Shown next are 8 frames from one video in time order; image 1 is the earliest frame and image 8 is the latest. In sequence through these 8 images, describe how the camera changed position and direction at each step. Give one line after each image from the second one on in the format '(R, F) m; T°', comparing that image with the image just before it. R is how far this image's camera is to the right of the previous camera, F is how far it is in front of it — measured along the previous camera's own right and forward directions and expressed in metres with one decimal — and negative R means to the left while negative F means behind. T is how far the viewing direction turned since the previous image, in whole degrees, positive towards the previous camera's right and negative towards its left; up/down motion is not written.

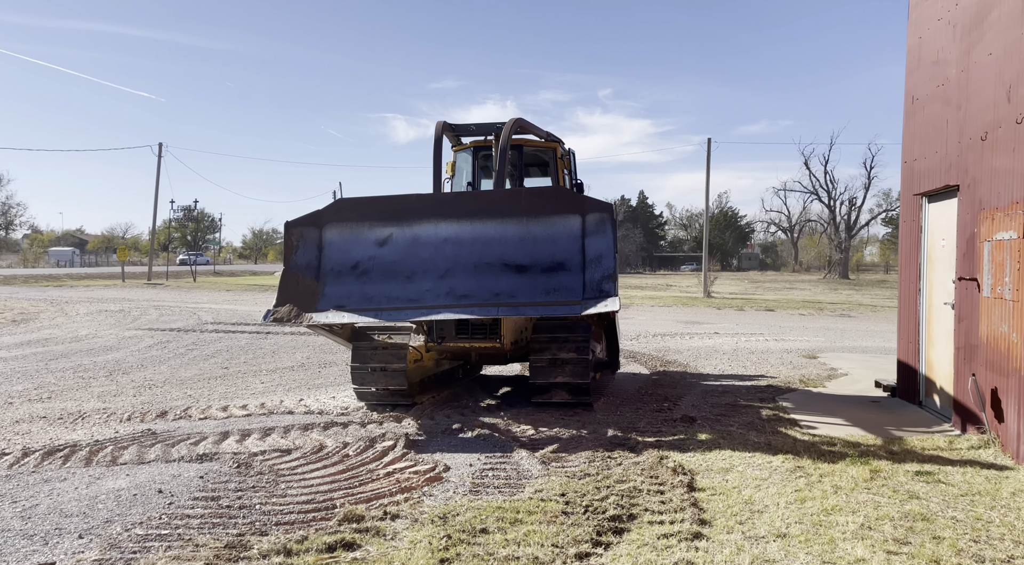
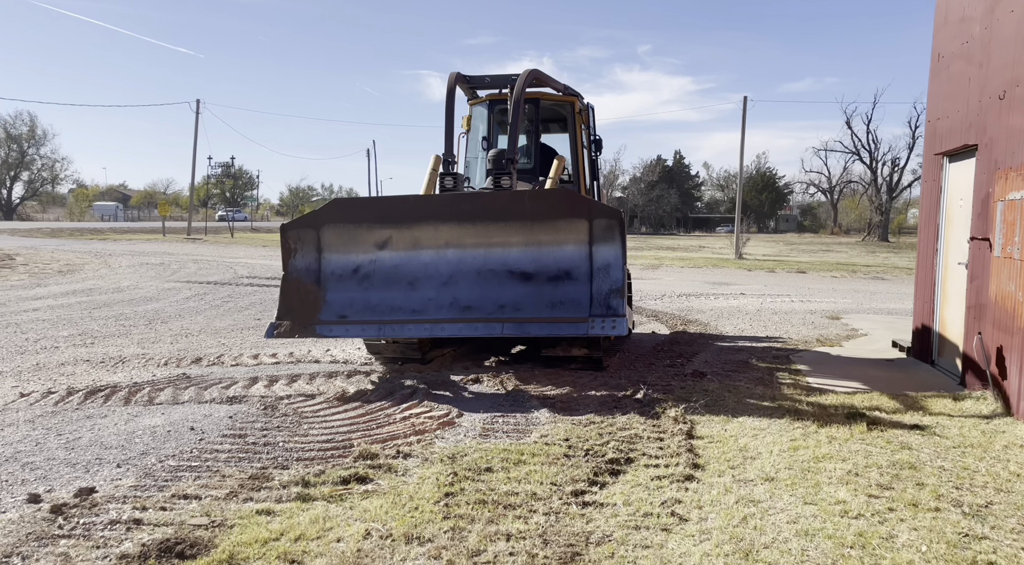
(+0.2, -0.3) m; -2°
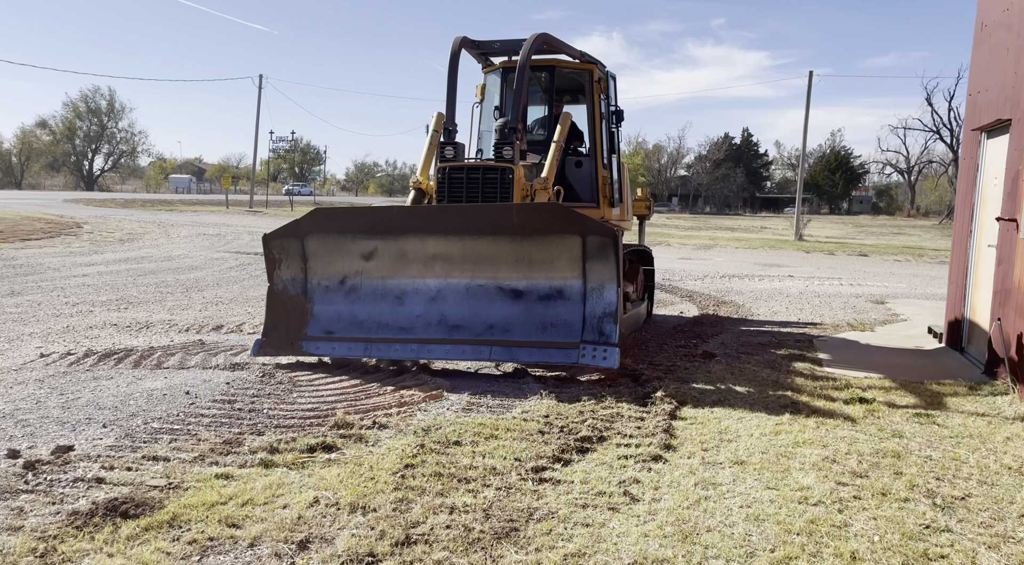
(+0.6, +0.1) m; -4°
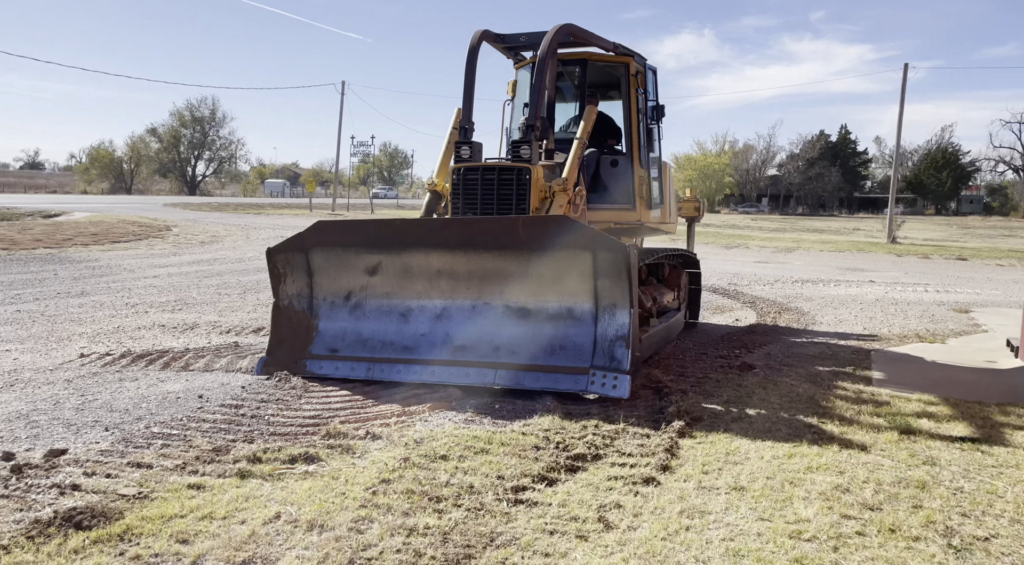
(+0.6, +0.3) m; -6°
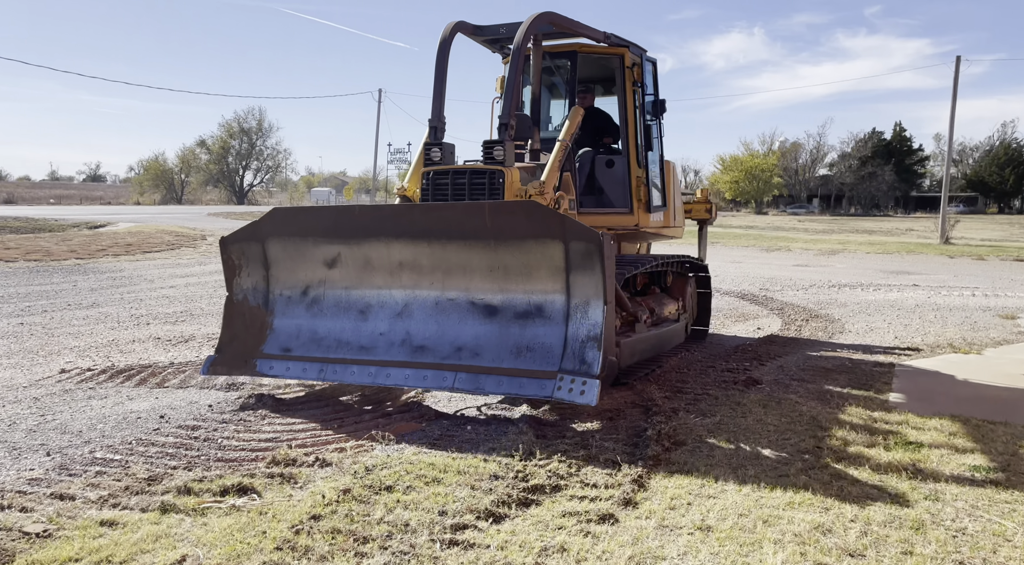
(+0.5, +0.5) m; -3°
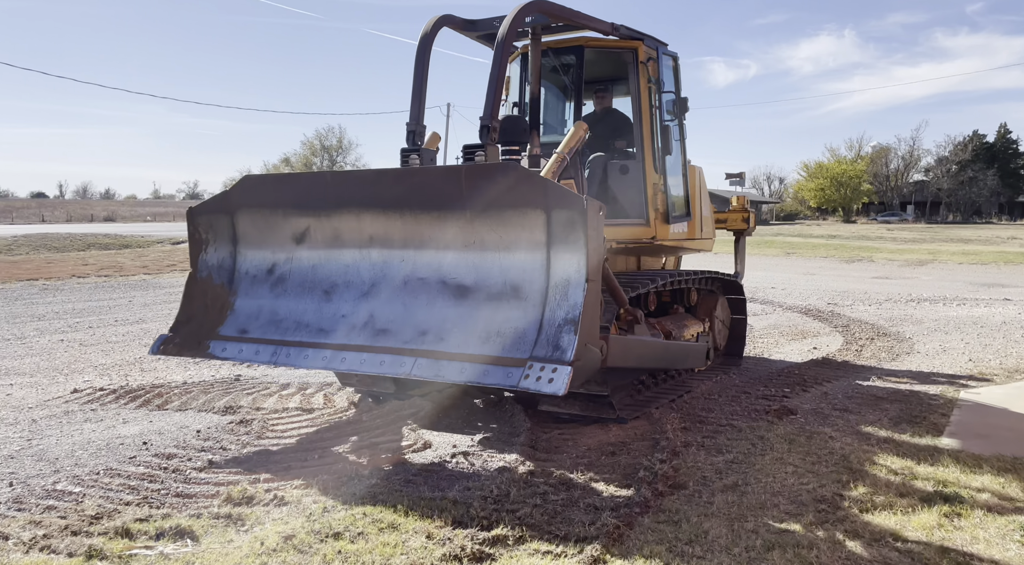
(+0.6, +0.5) m; -6°
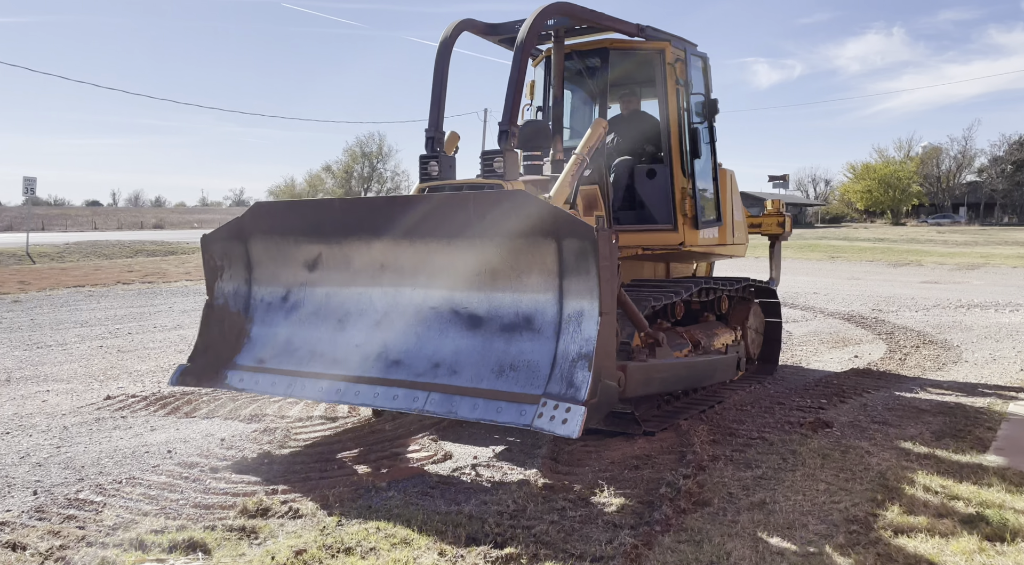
(+0.1, +0.1) m; -3°
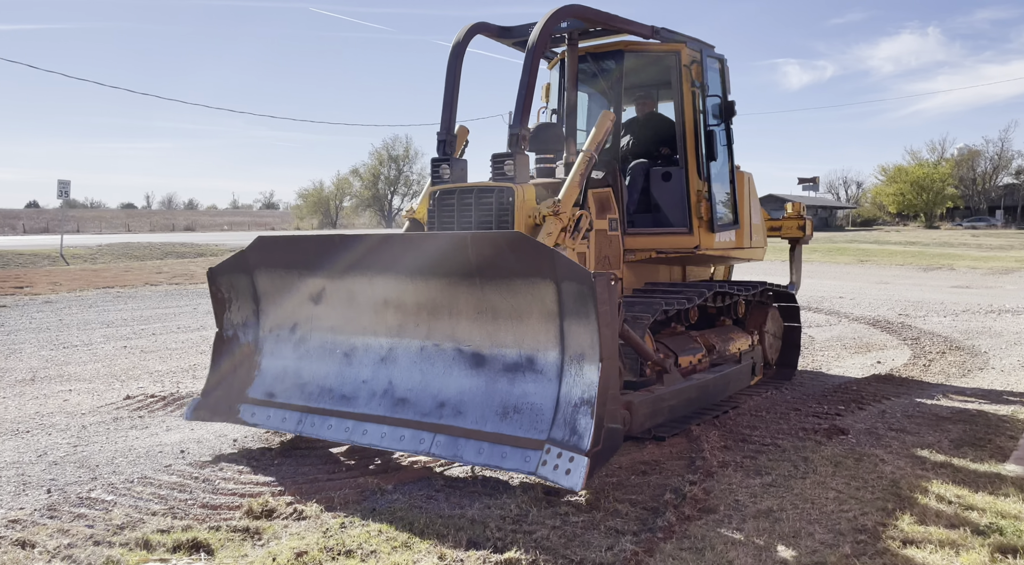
(+0.1, 0.0) m; -2°
